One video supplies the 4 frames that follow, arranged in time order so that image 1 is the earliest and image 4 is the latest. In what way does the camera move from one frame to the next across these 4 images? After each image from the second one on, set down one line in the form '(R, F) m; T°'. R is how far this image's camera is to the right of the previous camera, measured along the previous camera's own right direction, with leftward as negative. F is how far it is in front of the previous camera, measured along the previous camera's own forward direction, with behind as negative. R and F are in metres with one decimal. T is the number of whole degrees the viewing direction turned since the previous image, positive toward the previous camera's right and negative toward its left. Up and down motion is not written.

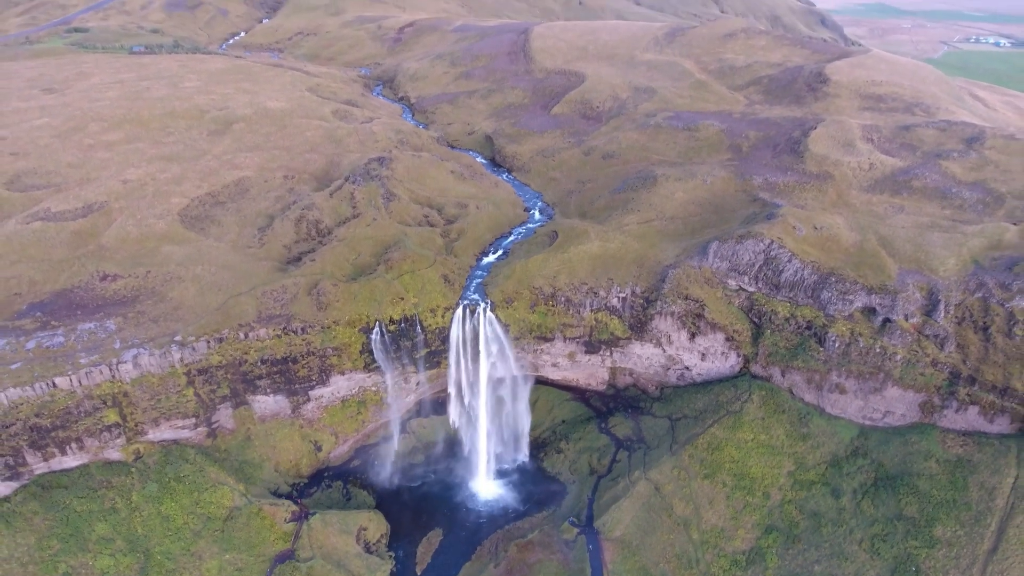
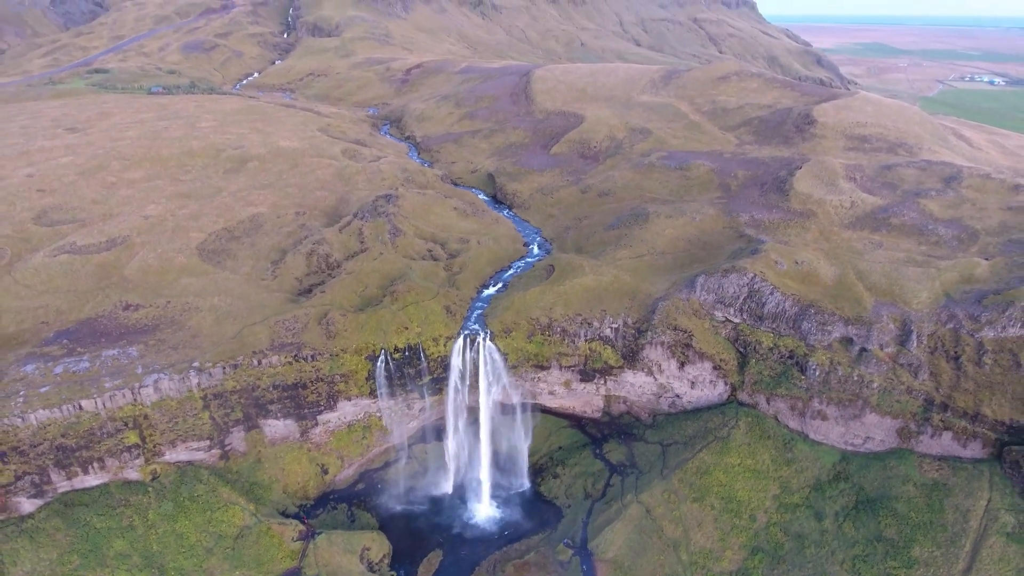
(+0.5, -3.3) m; 0°
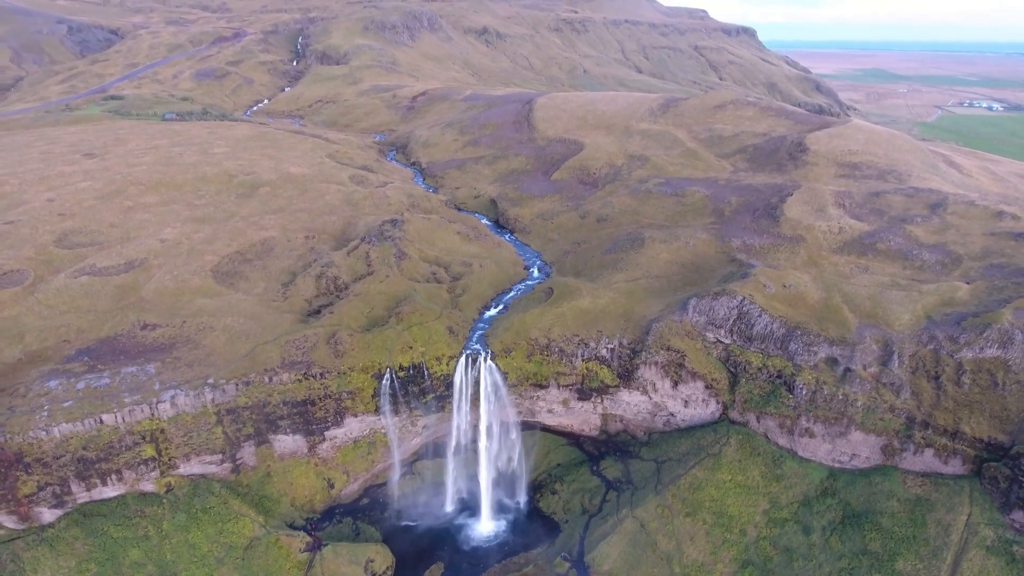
(+0.4, -2.7) m; 0°
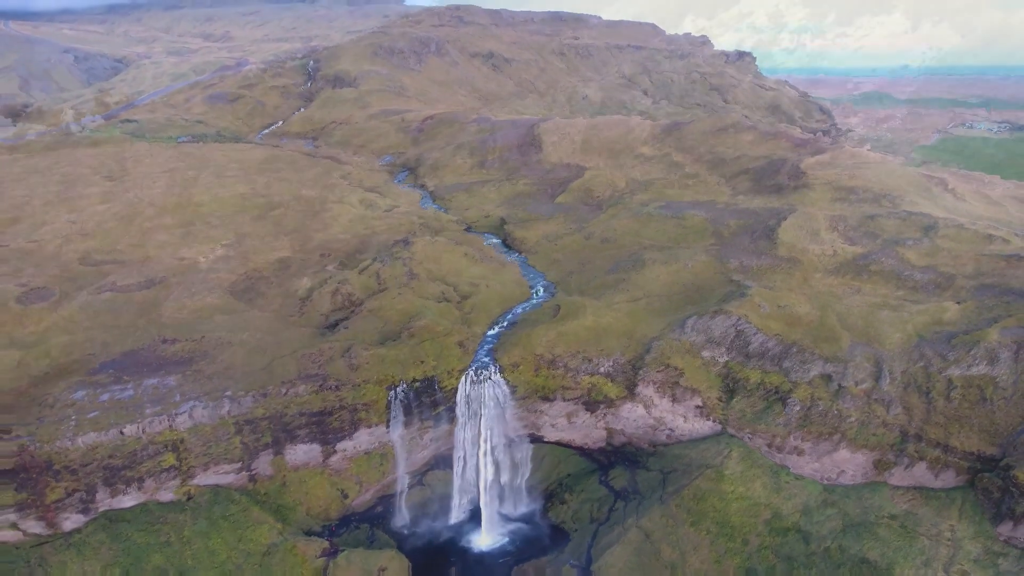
(-0.6, -2.7) m; 0°
